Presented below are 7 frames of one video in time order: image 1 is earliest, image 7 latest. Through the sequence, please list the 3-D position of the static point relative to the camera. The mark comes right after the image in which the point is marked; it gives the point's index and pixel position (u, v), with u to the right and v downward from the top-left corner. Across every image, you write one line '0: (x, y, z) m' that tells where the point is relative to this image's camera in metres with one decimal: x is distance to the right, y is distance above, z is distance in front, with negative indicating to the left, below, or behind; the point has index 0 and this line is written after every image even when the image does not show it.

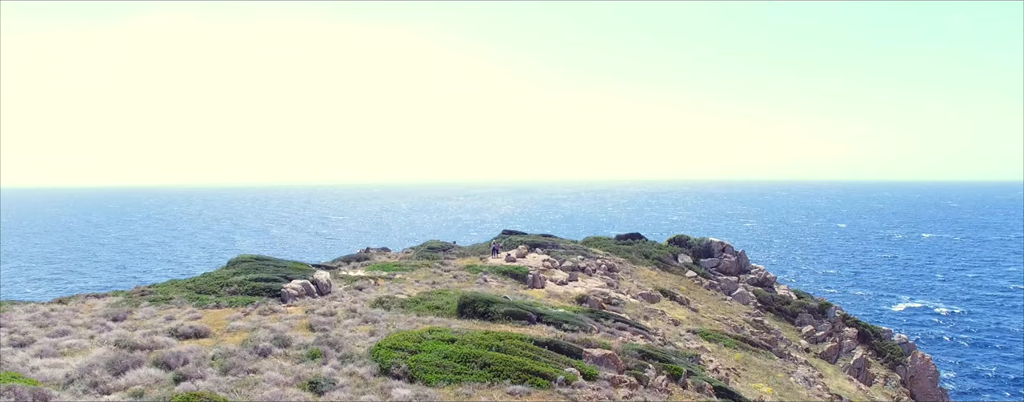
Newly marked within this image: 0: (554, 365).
0: (+0.9, -3.5, +19.3) m
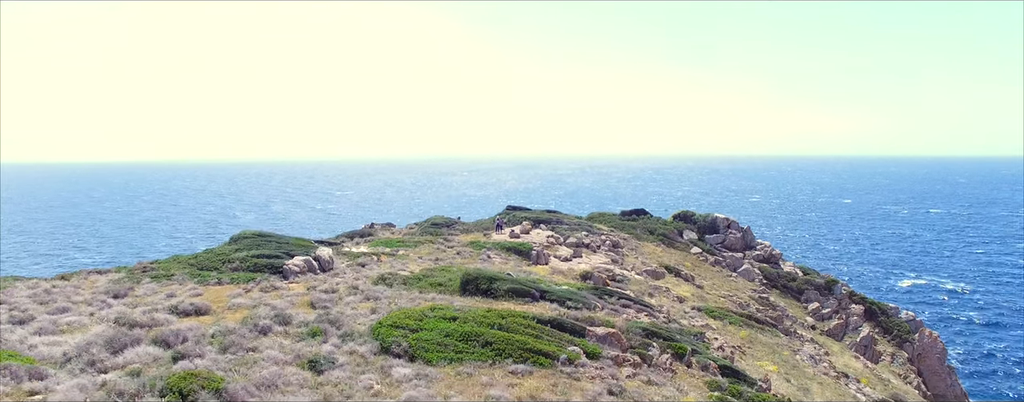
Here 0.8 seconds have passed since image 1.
0: (+1.0, -3.0, +19.1) m
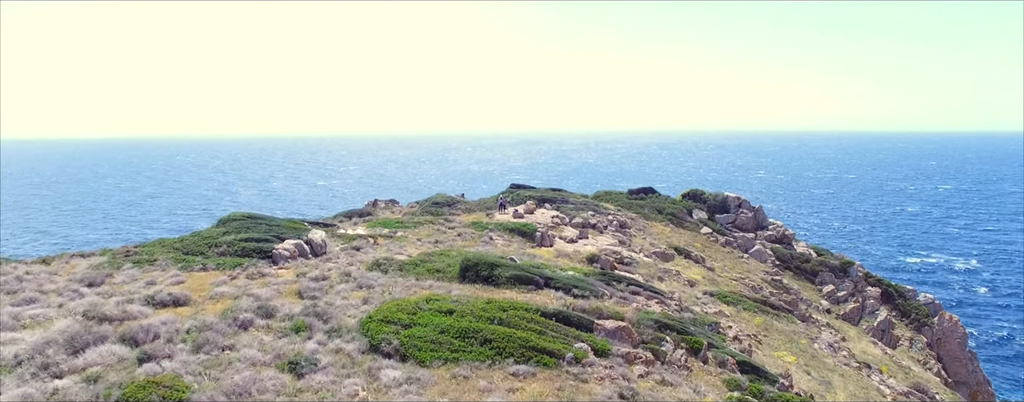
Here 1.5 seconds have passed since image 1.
0: (+1.0, -2.7, +17.5) m
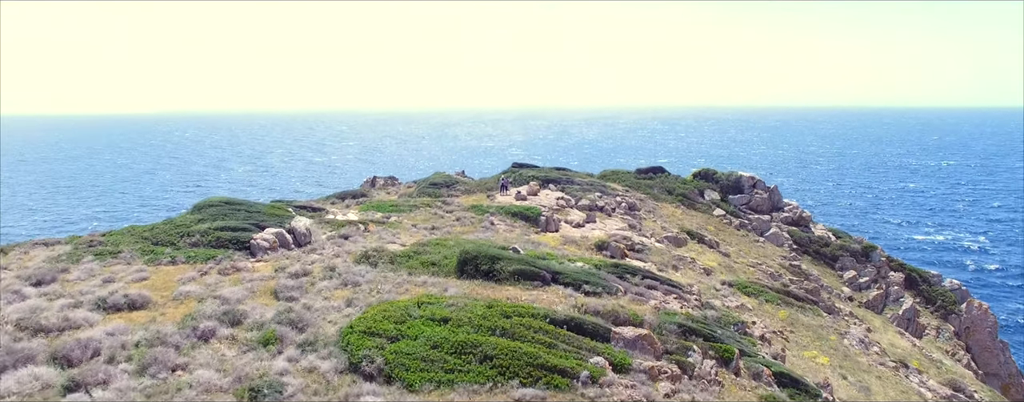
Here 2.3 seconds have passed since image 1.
0: (+1.1, -2.5, +15.0) m
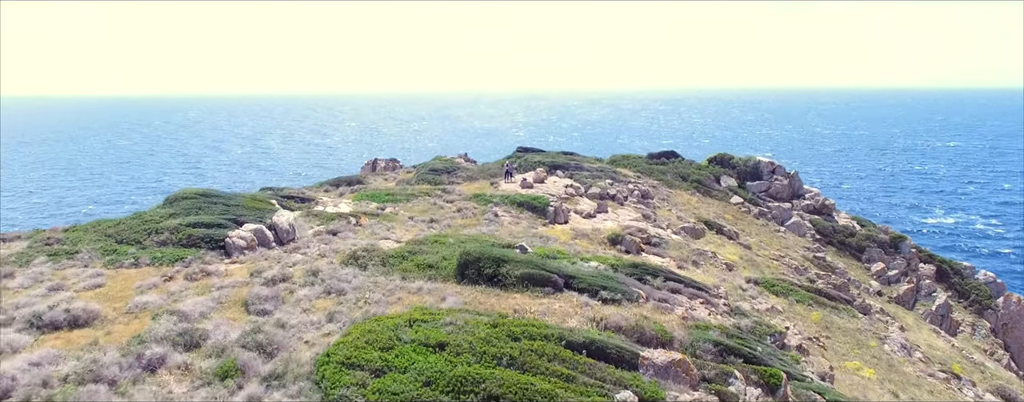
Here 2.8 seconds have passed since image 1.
0: (+1.2, -2.6, +12.3) m
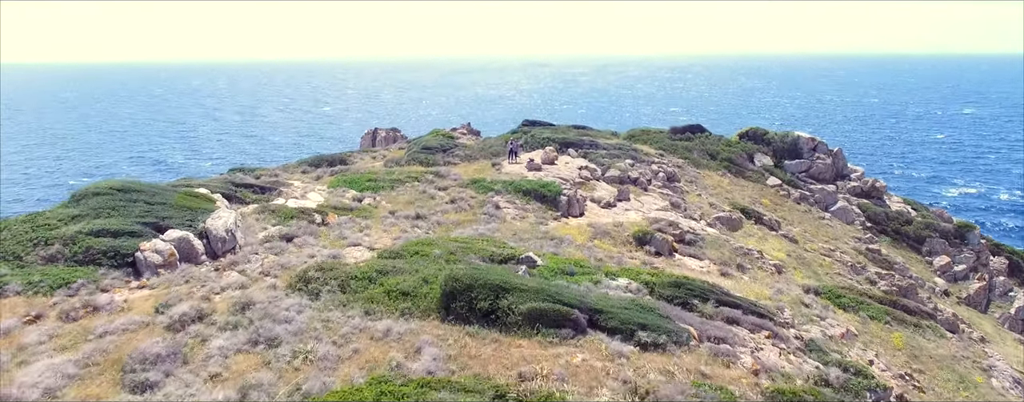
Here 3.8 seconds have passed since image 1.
0: (+1.2, -2.9, +7.0) m
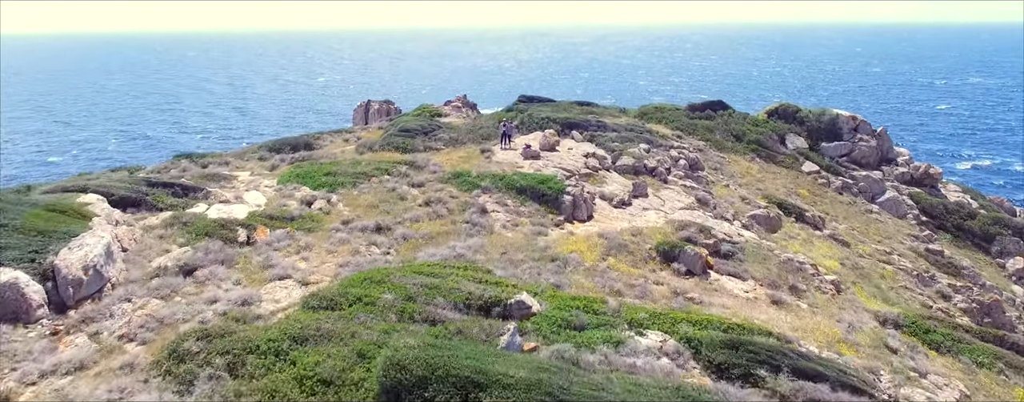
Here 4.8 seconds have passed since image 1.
0: (+1.0, -3.6, +1.7) m
